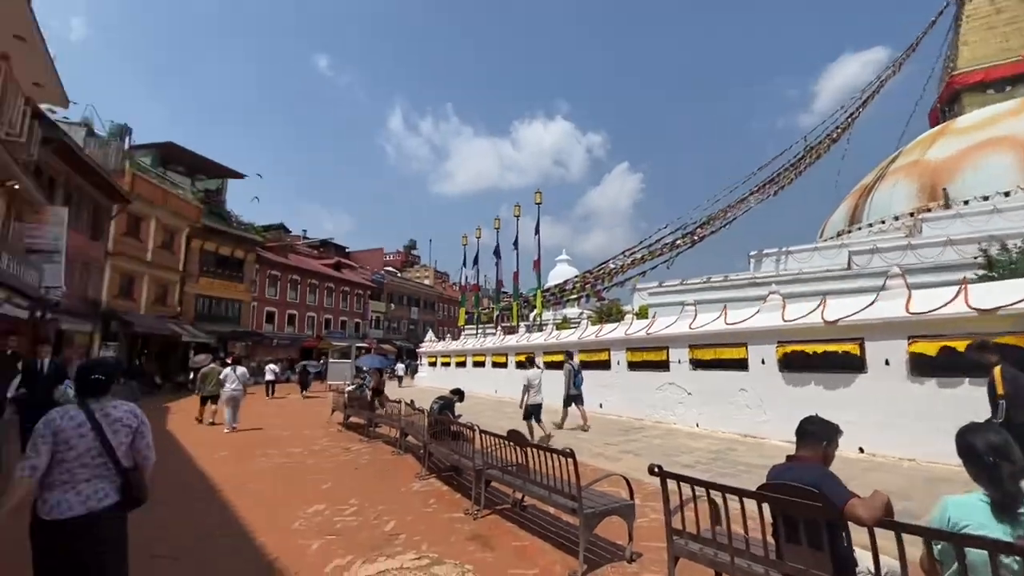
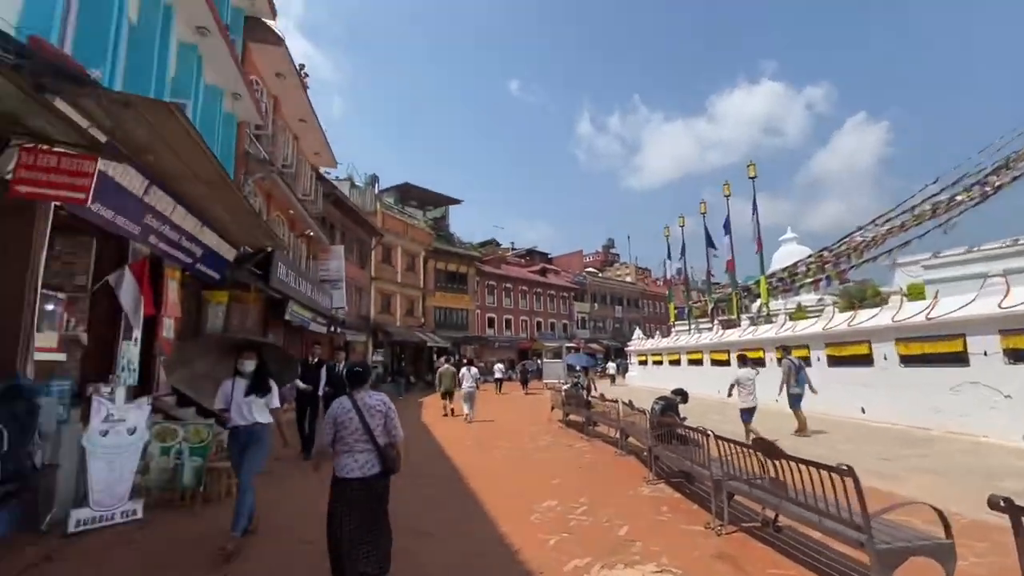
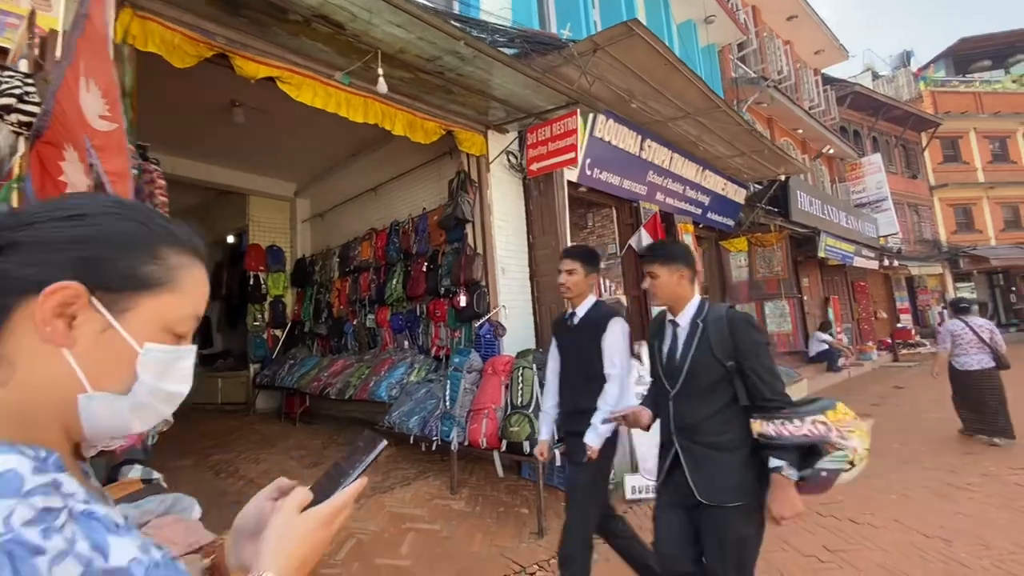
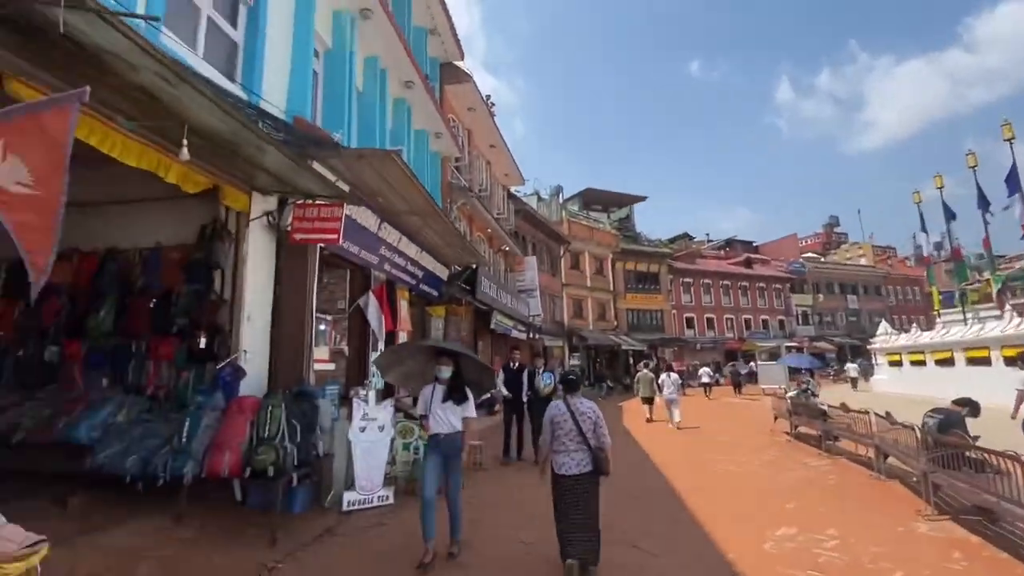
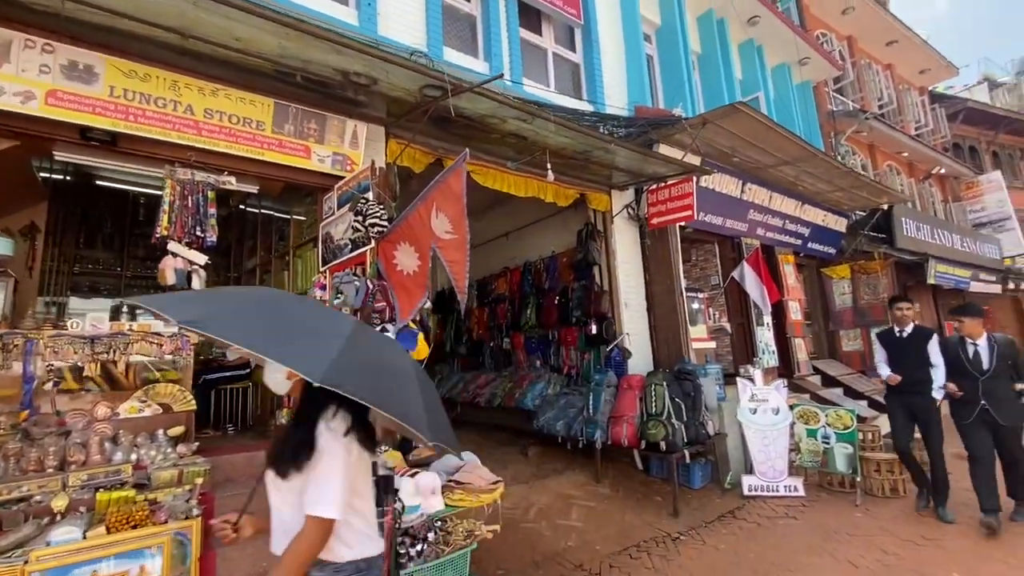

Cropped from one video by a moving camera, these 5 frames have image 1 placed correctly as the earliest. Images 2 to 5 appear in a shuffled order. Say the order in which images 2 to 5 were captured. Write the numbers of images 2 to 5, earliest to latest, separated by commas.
2, 4, 5, 3
